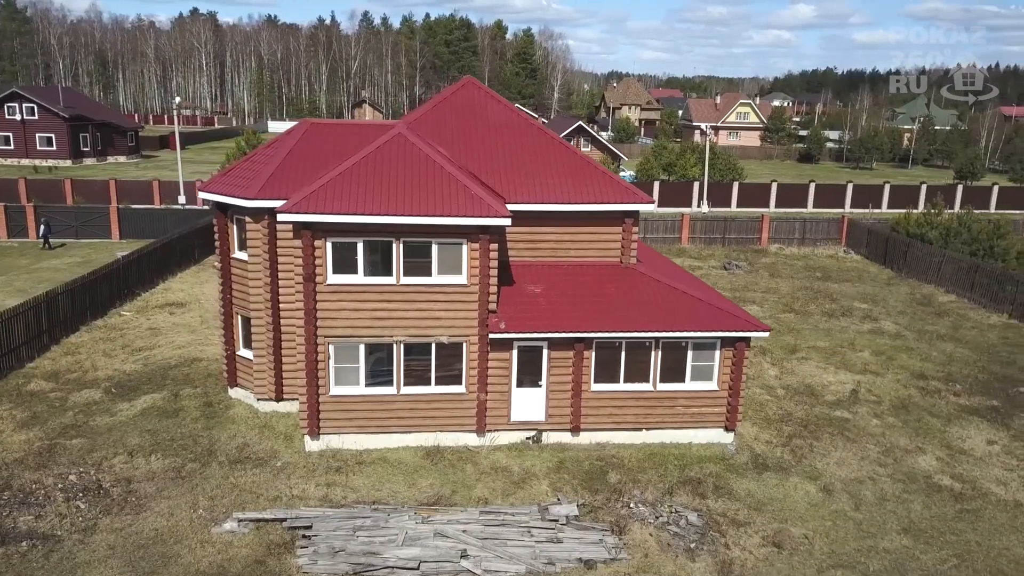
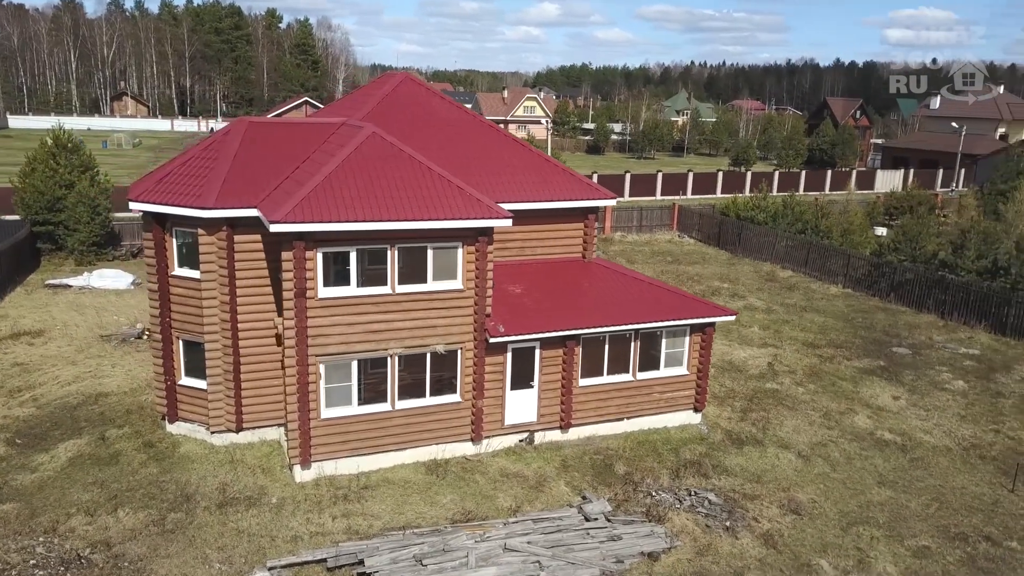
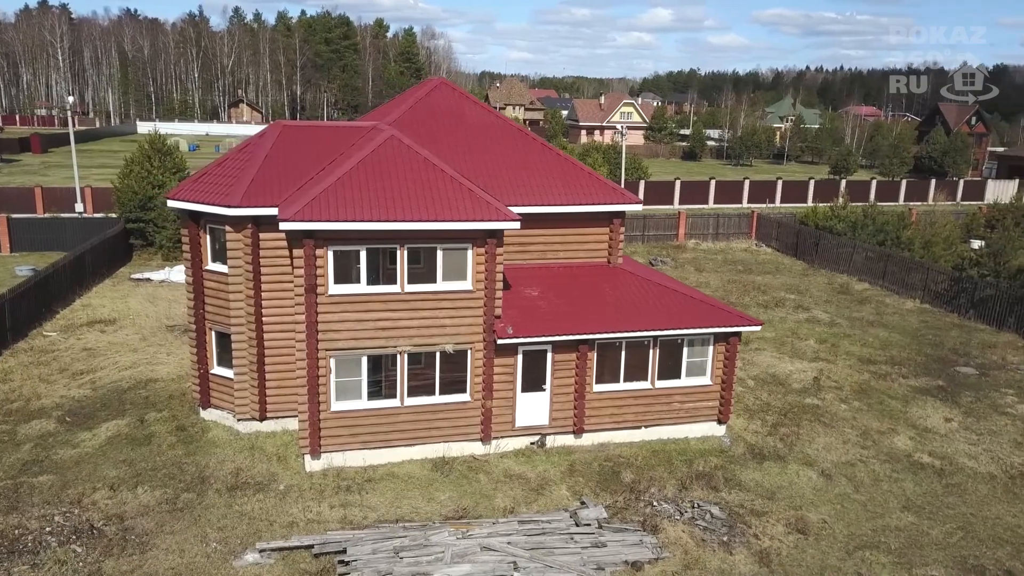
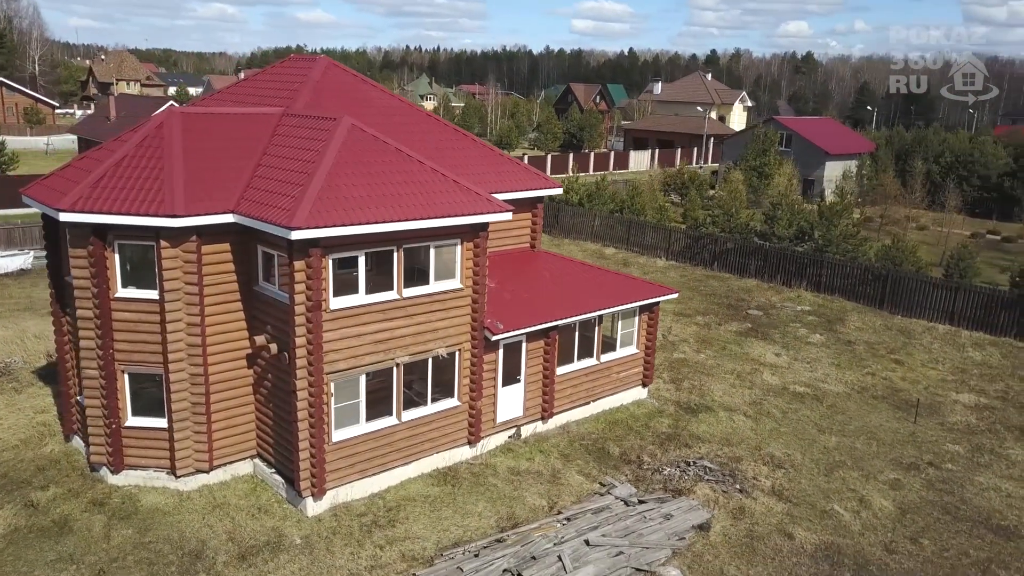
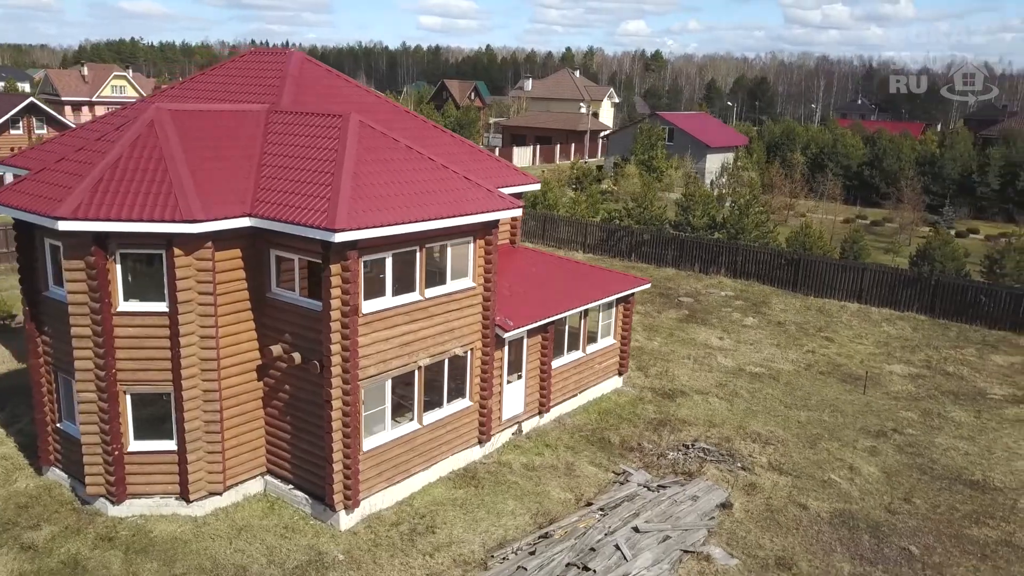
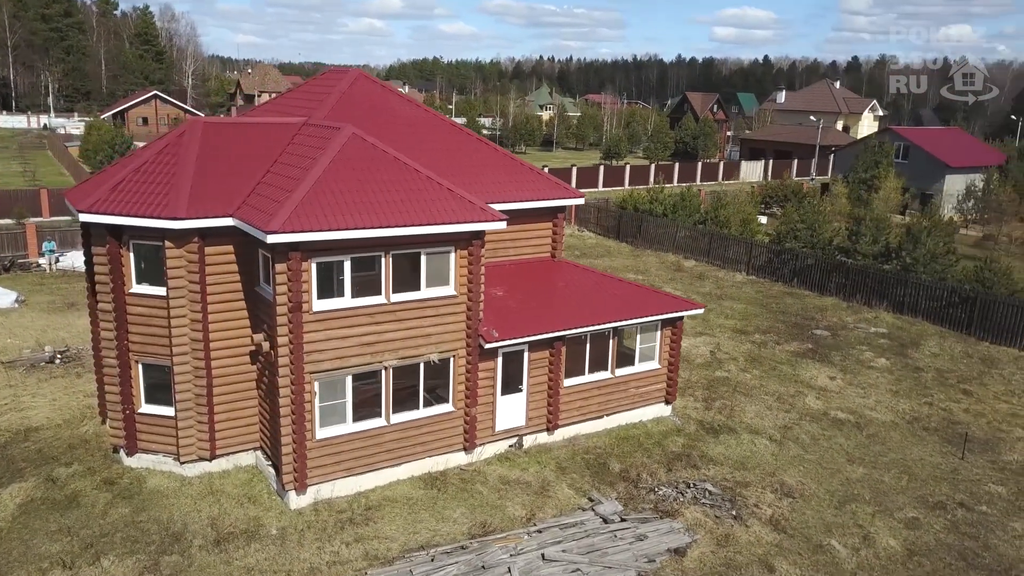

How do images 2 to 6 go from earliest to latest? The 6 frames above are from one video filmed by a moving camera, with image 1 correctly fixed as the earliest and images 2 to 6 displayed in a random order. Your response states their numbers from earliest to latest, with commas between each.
3, 2, 6, 4, 5
